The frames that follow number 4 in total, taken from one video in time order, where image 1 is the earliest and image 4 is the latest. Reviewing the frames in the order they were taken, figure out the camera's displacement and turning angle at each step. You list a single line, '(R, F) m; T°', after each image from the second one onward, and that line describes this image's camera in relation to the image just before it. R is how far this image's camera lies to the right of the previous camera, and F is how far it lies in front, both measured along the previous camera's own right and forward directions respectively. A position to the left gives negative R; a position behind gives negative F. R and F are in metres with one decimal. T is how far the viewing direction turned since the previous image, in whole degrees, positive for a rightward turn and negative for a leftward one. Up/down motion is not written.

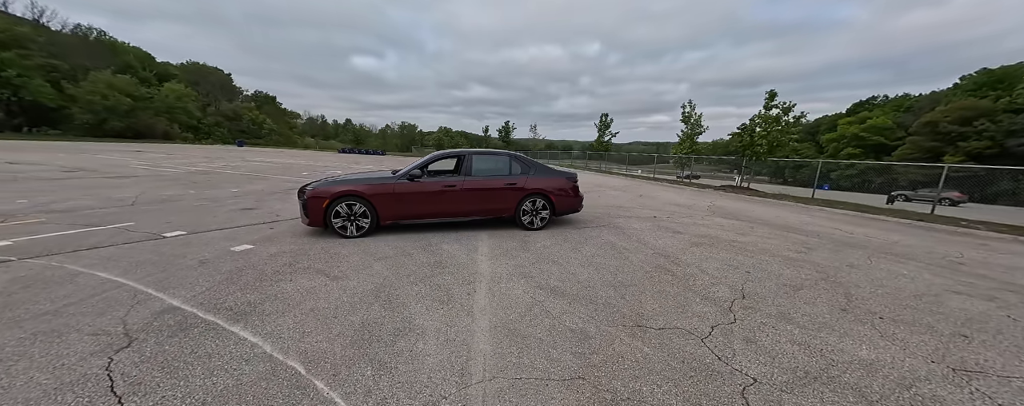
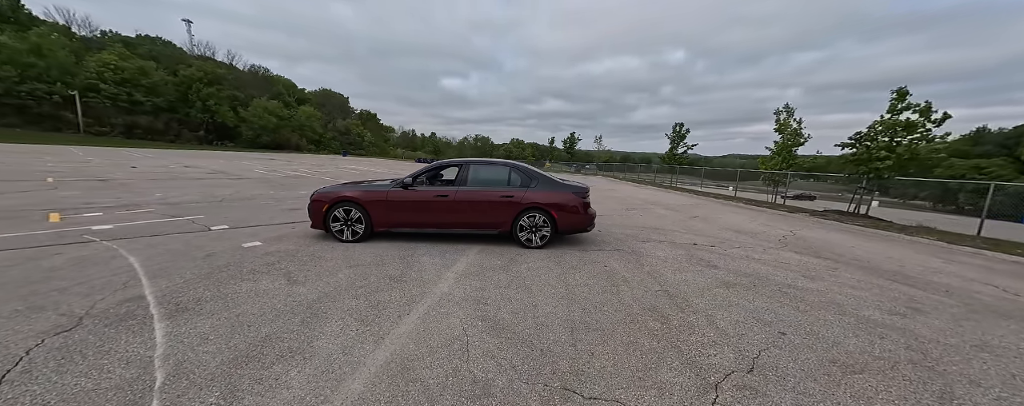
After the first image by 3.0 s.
(+1.2, +0.6) m; -14°
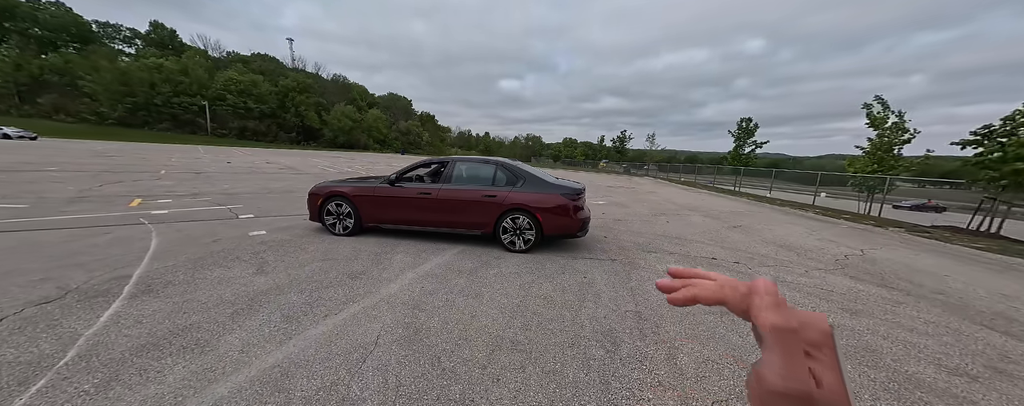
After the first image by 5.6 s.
(+1.1, +0.4) m; -10°
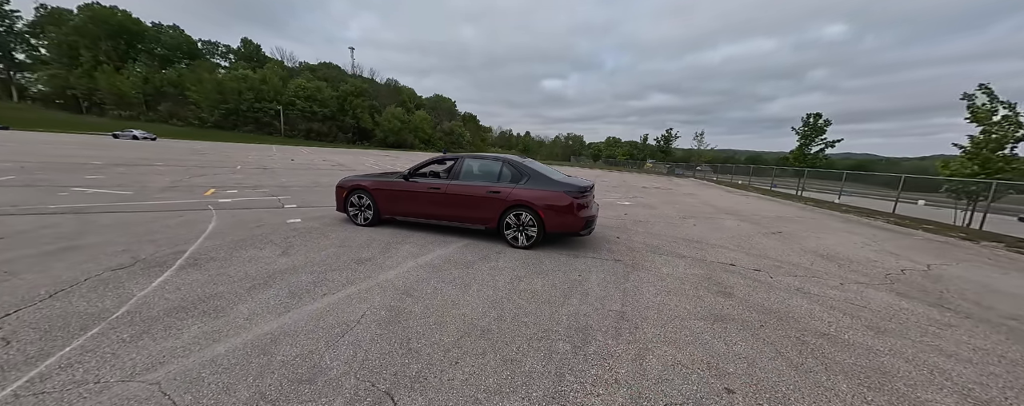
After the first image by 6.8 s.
(+0.6, 0.0) m; -8°
